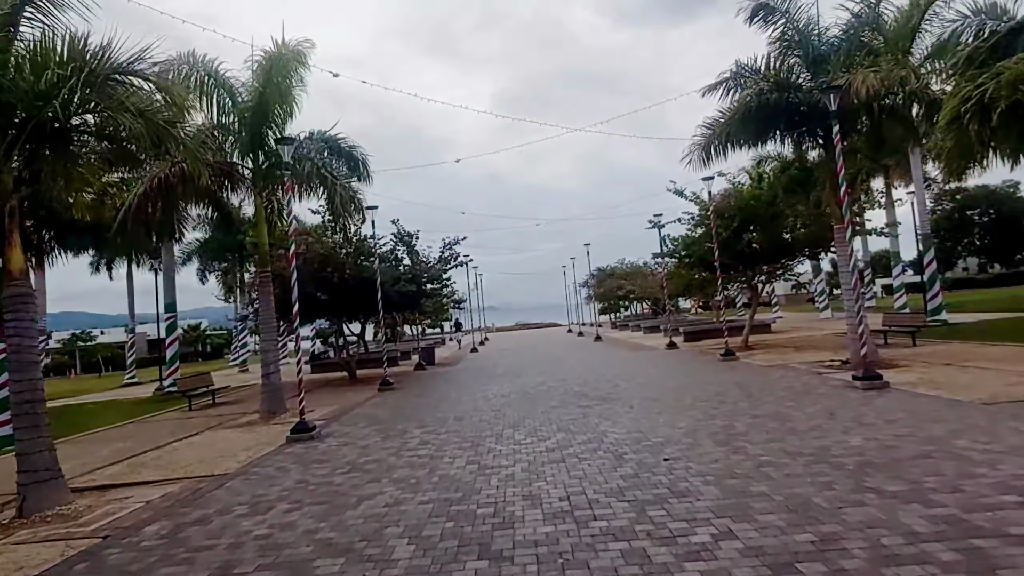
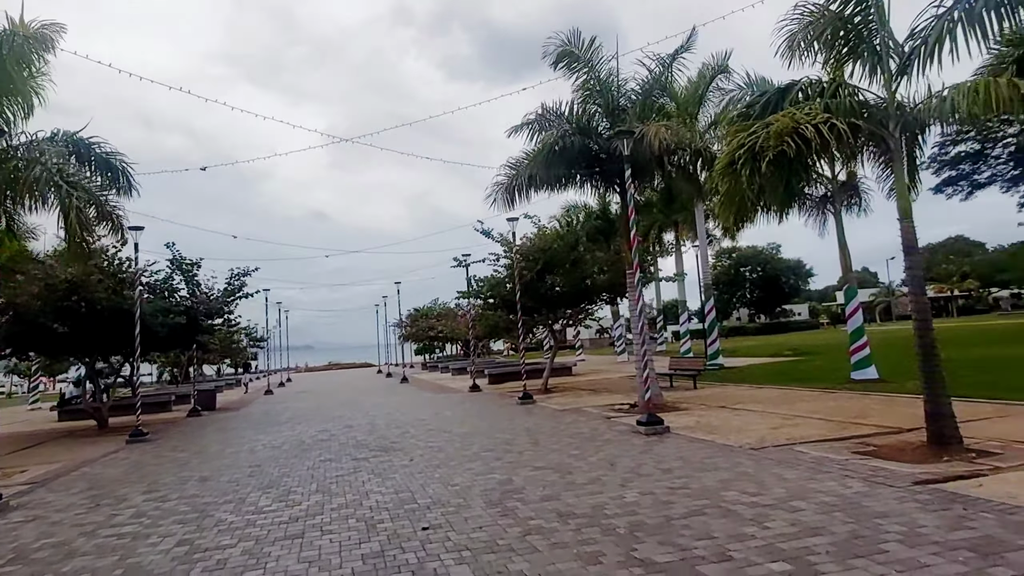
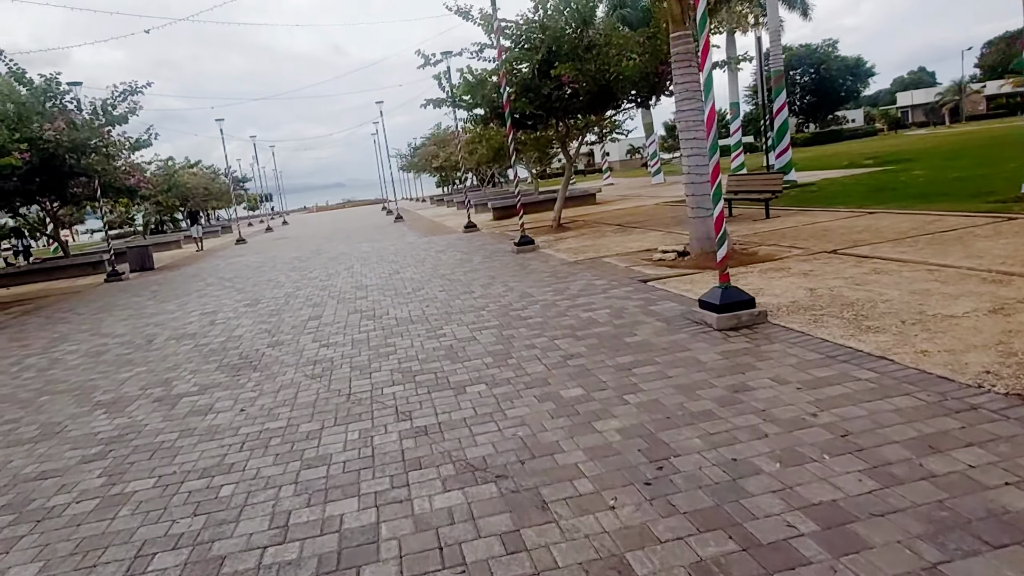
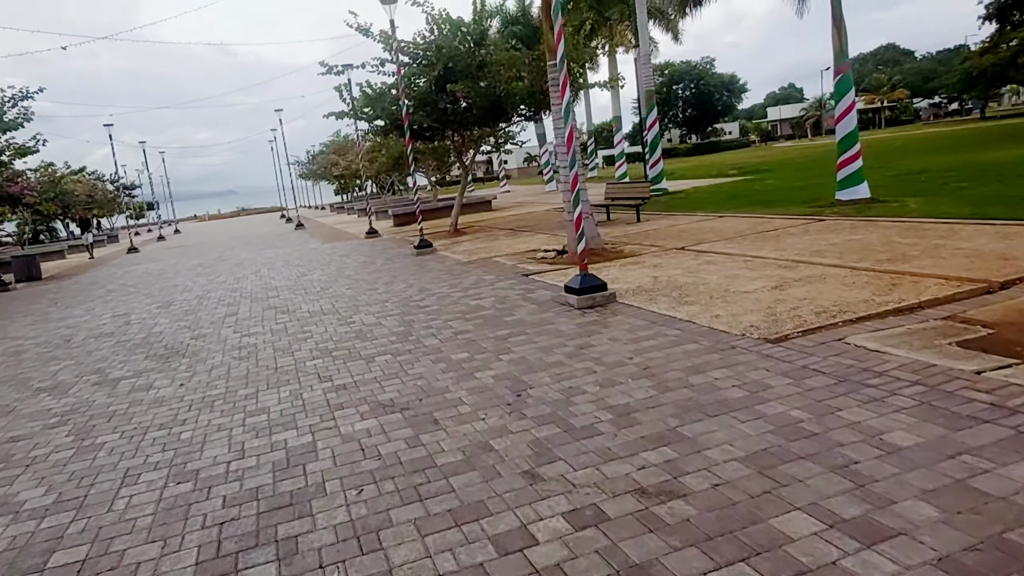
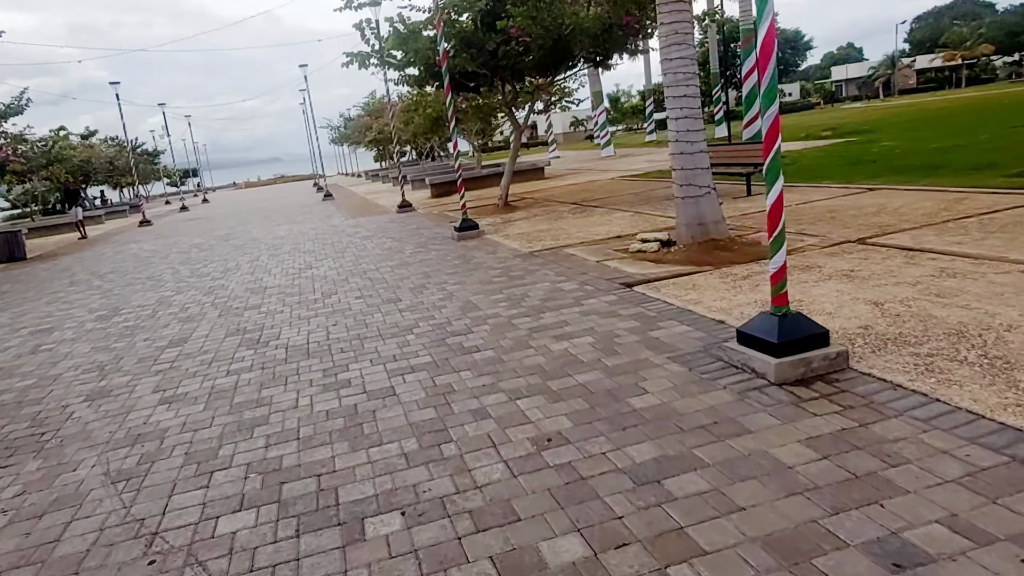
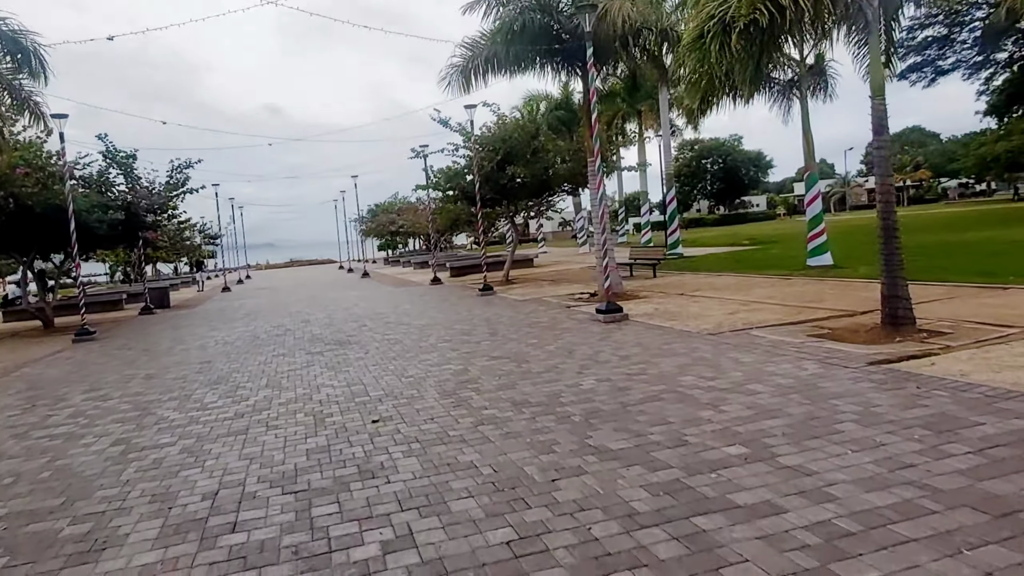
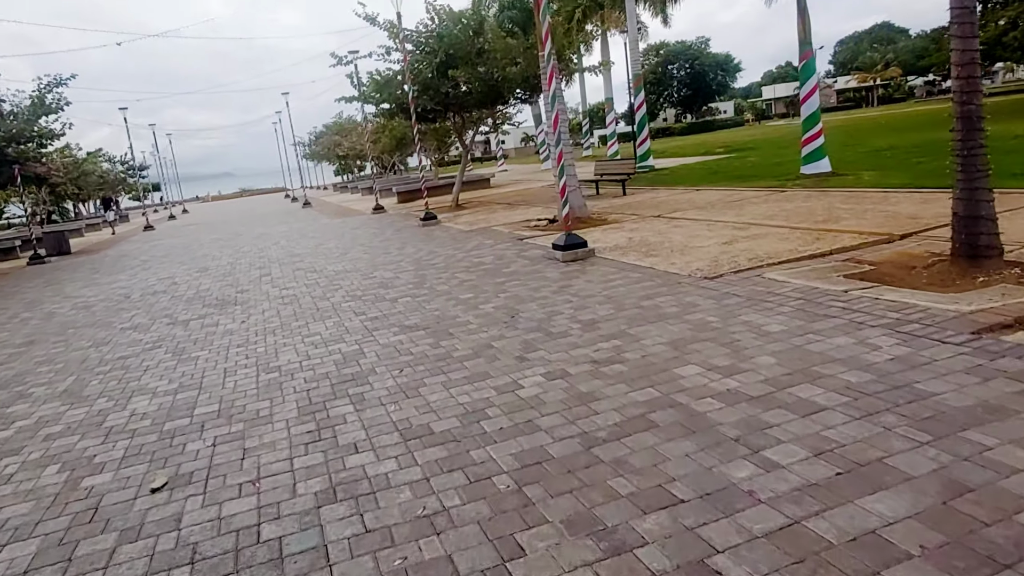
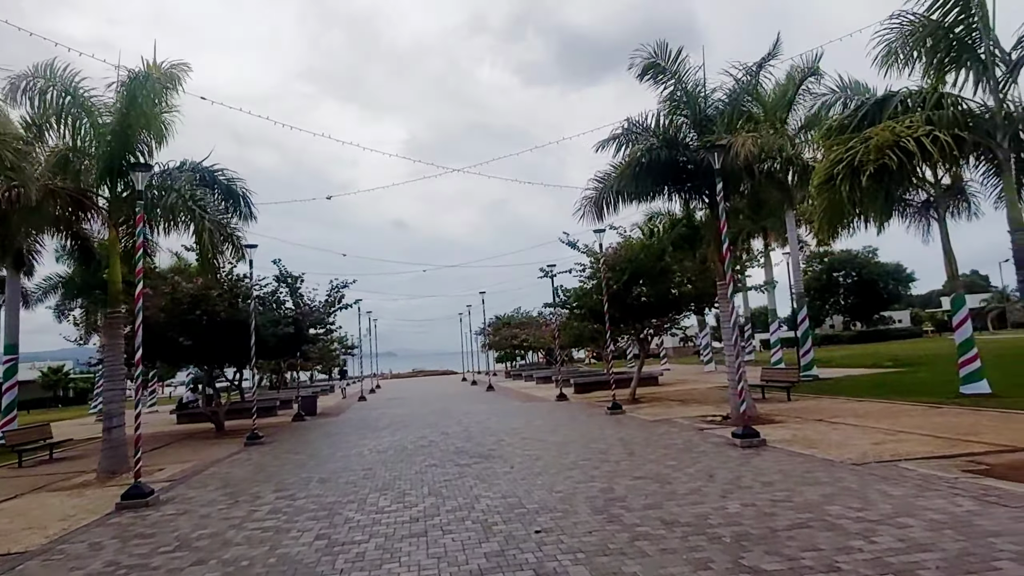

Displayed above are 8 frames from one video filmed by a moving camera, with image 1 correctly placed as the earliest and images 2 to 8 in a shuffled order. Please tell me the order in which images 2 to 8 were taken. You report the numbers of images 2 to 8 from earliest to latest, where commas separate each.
8, 2, 6, 7, 4, 3, 5
